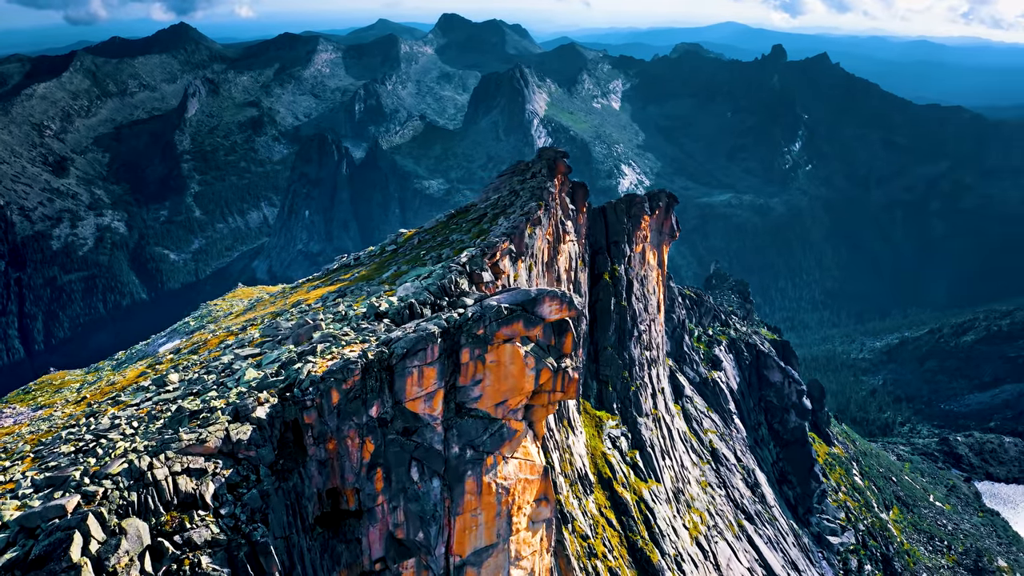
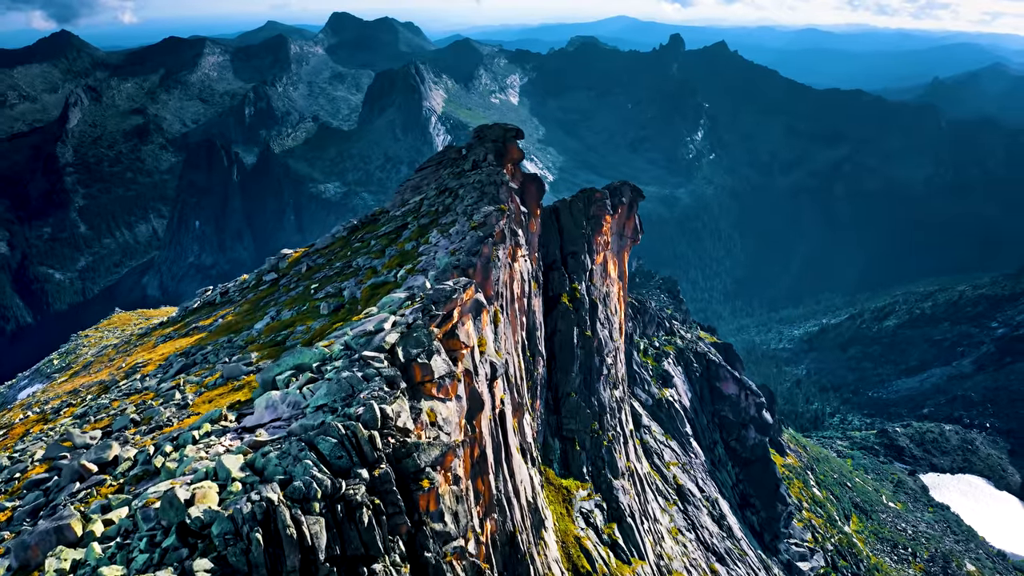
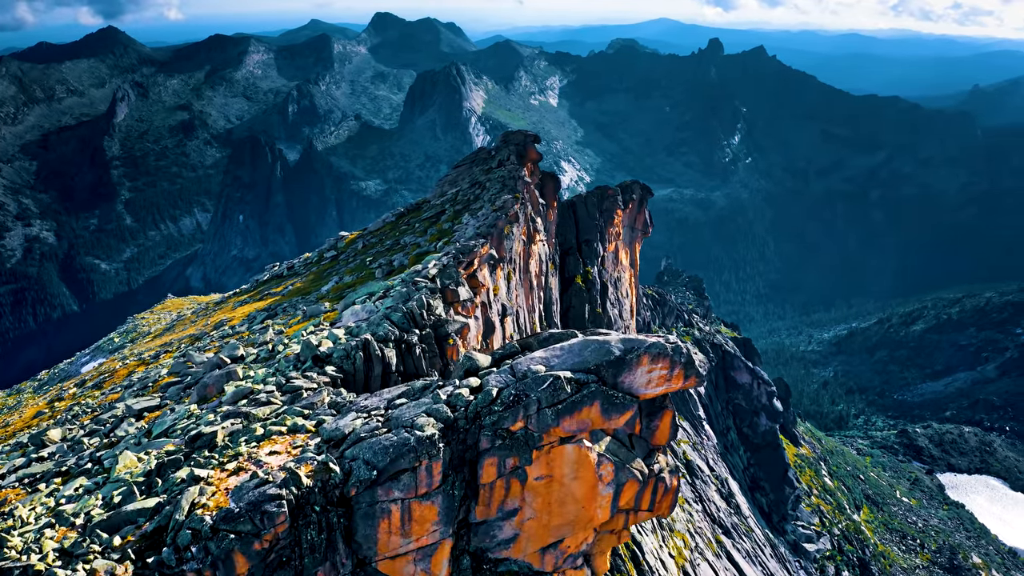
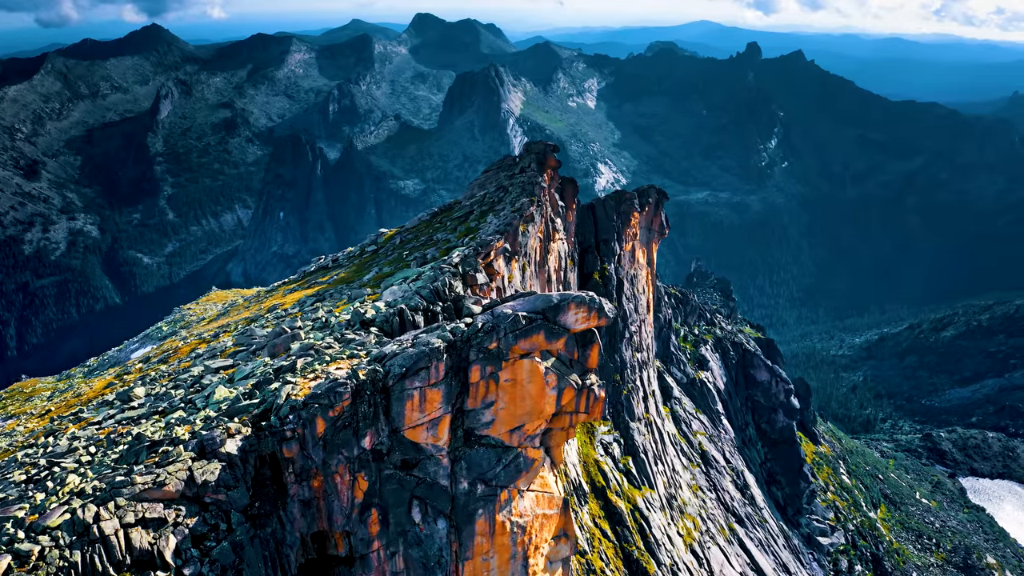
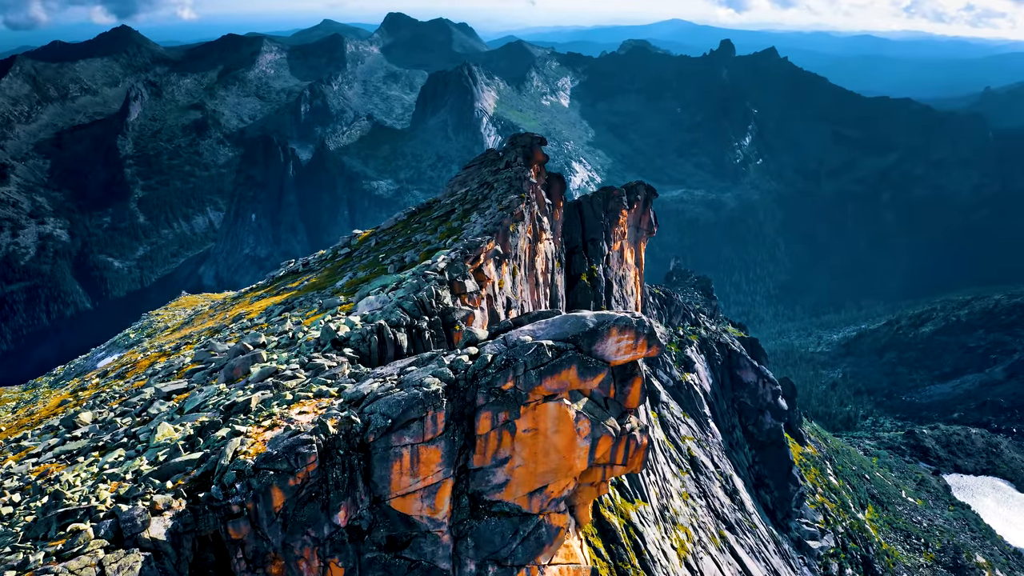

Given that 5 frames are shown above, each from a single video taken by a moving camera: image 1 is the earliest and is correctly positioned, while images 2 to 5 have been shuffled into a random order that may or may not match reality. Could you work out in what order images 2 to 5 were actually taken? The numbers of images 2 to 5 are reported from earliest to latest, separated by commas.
4, 5, 3, 2
